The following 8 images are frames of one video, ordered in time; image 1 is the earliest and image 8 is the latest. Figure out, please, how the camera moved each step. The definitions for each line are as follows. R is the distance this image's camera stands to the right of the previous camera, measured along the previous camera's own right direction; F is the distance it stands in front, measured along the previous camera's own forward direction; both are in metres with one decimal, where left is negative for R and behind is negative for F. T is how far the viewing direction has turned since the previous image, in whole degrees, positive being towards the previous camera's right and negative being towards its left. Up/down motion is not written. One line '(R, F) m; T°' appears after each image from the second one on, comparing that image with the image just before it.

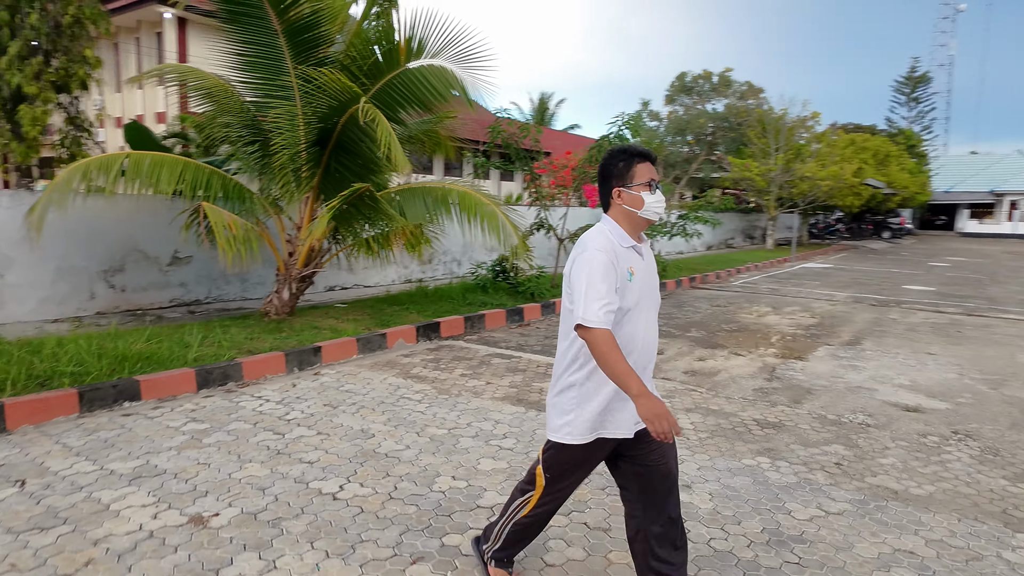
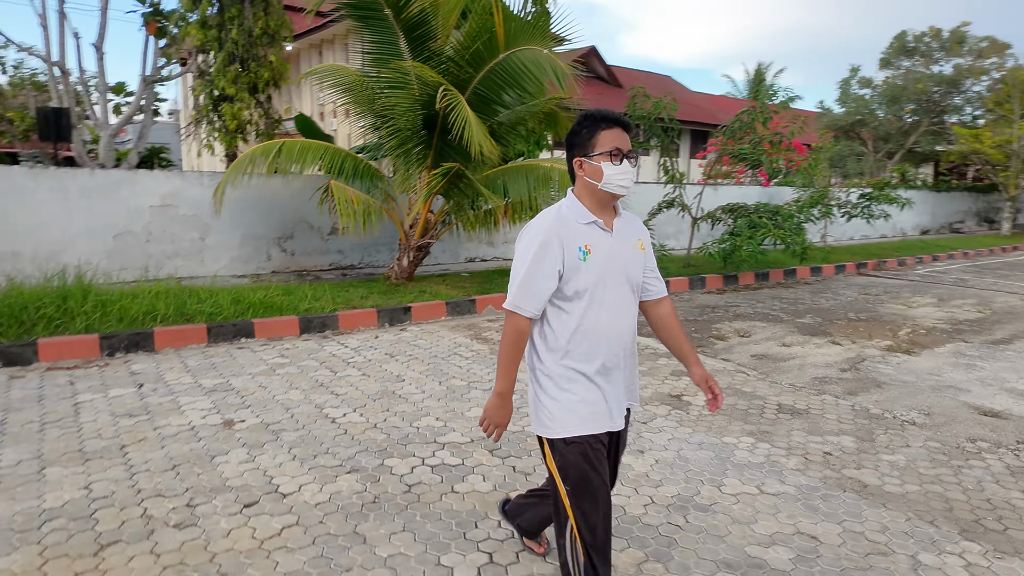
(+1.3, -0.2) m; -18°
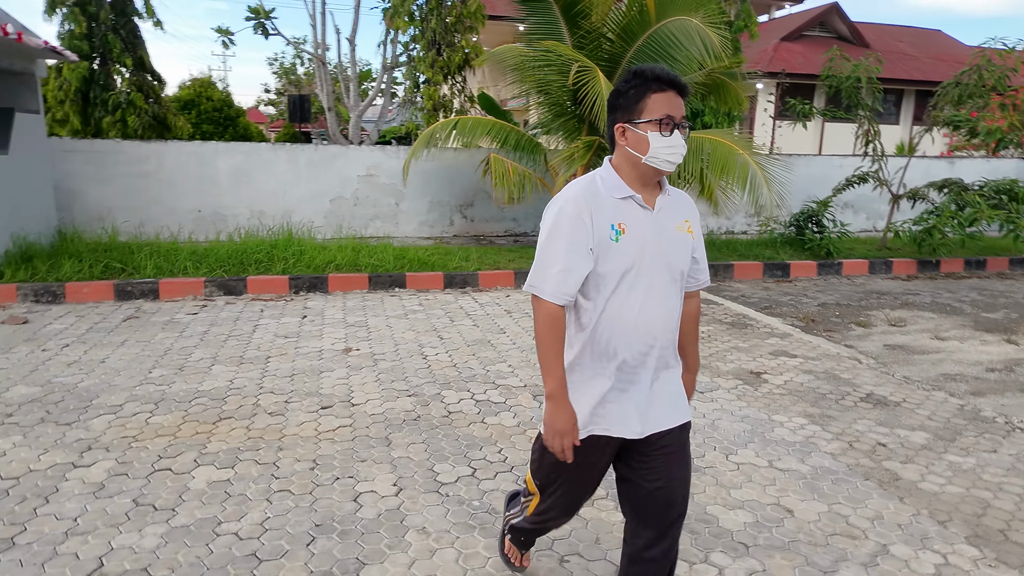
(+1.0, -0.2) m; -20°
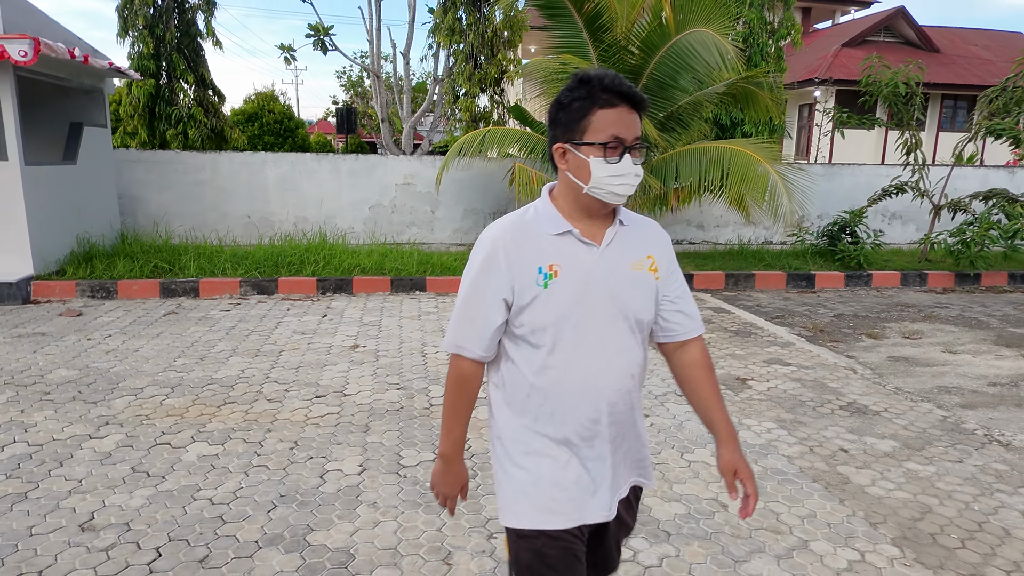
(+0.5, -0.2) m; -5°
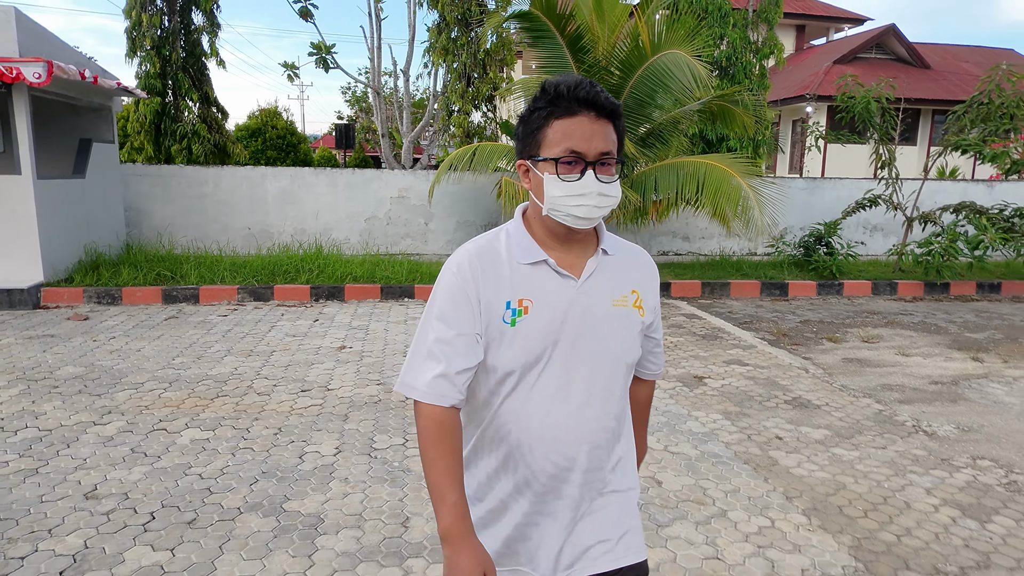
(+0.2, -0.4) m; 0°
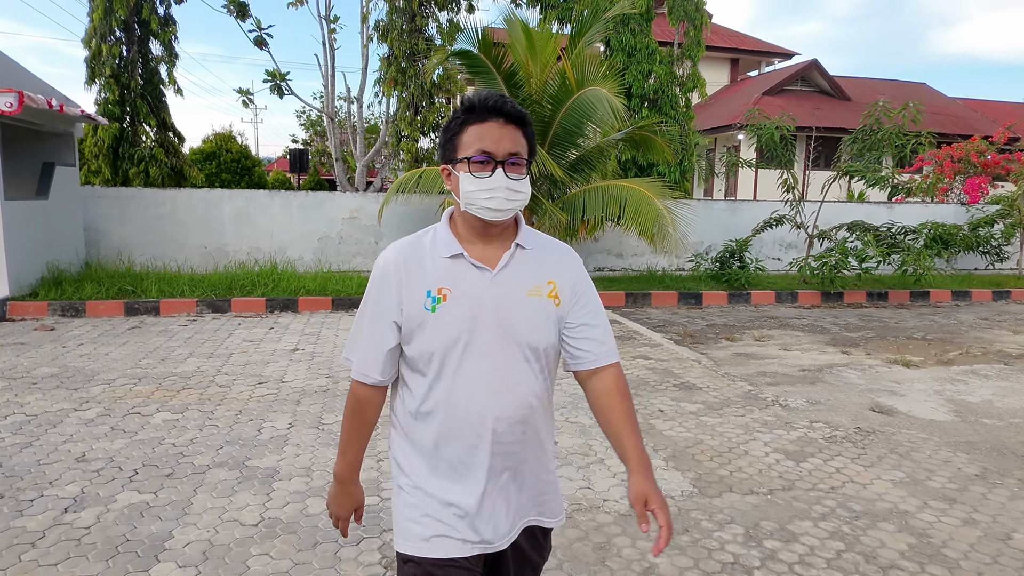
(+0.2, -0.8) m; +4°
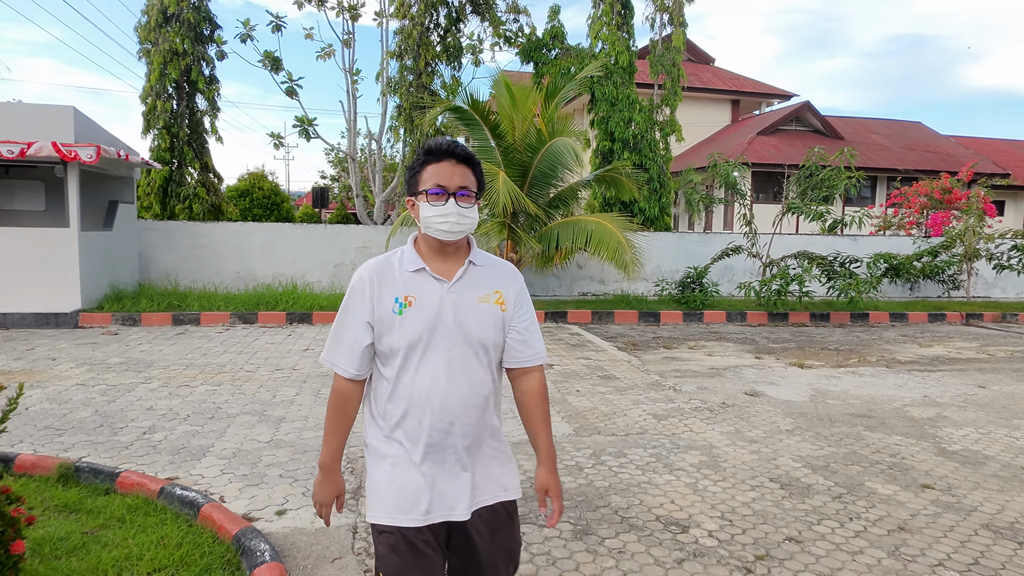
(+0.7, -1.5) m; -2°
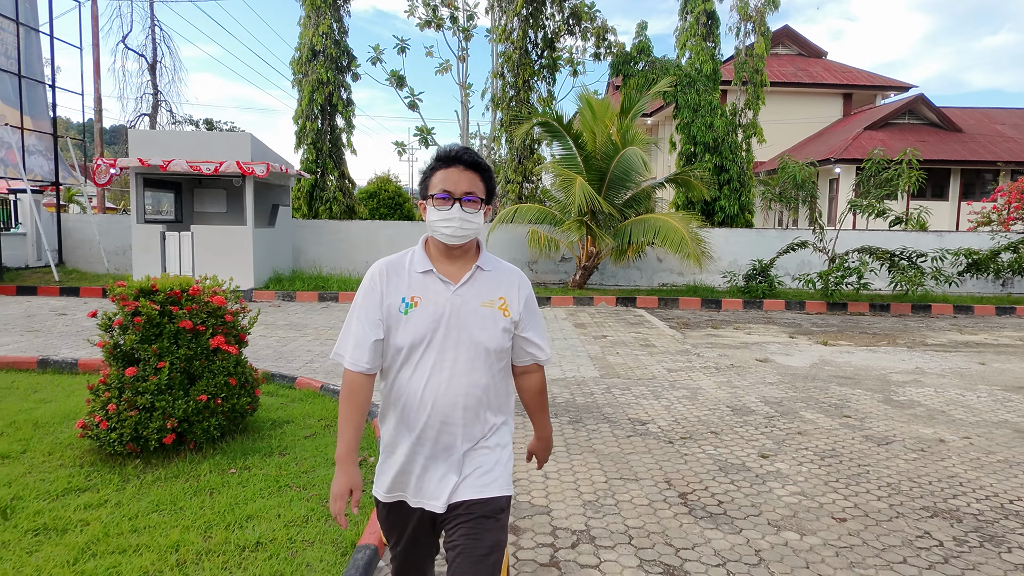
(+0.7, -1.7) m; -10°
